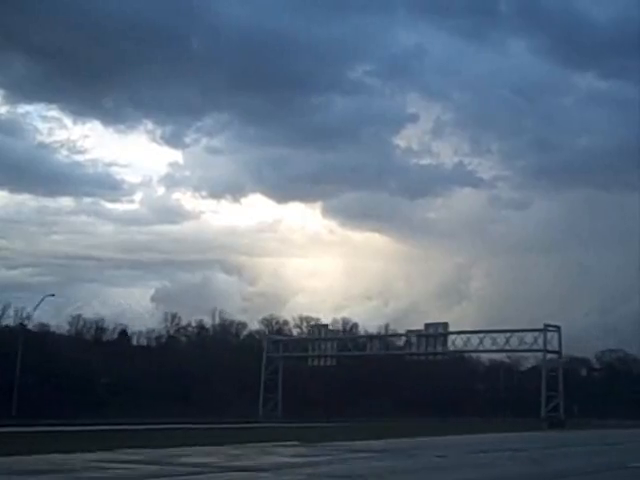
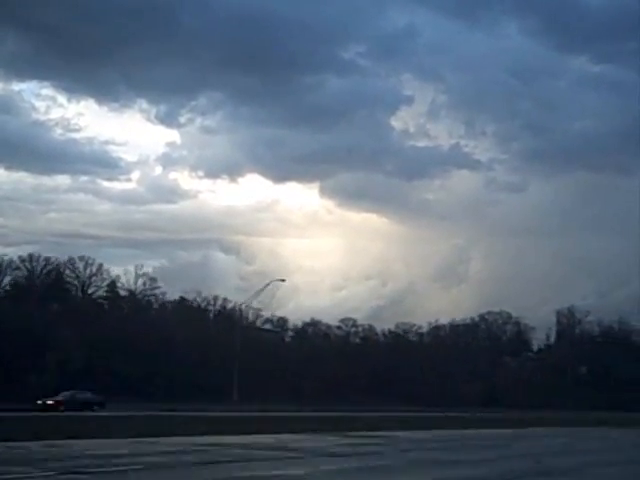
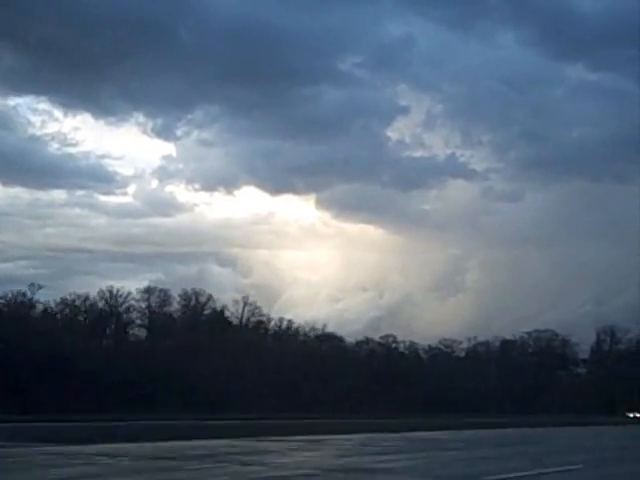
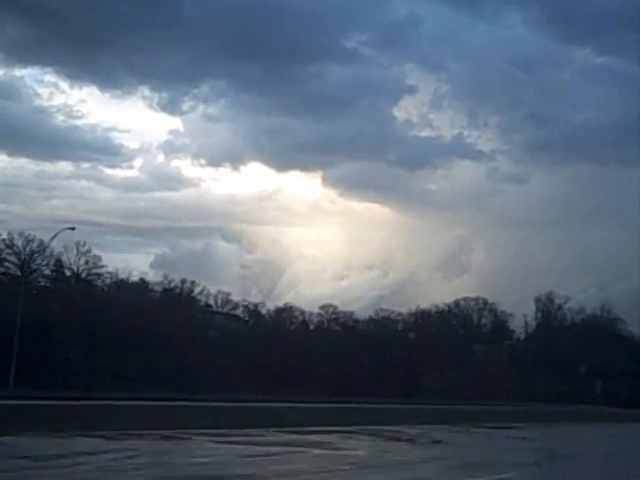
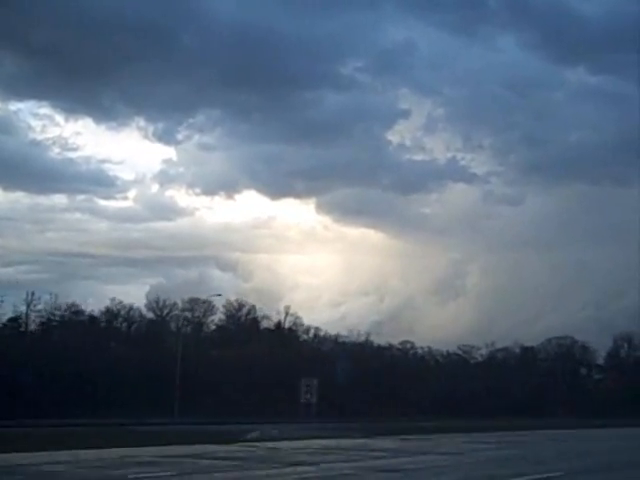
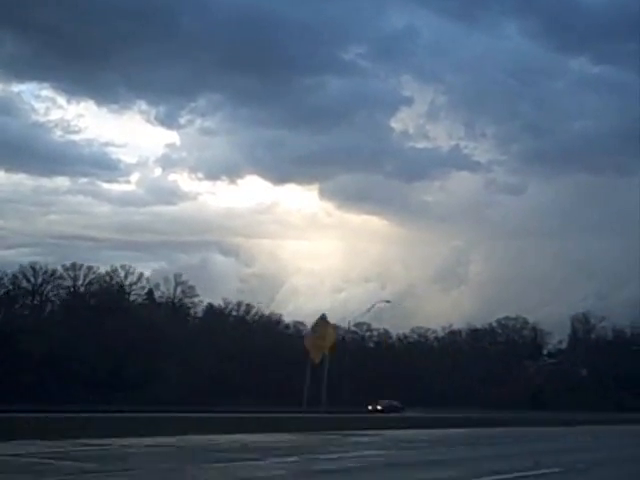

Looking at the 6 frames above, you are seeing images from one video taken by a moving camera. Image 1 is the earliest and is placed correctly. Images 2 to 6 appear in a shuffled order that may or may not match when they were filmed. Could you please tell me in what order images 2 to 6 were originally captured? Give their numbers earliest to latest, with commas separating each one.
5, 3, 6, 2, 4
